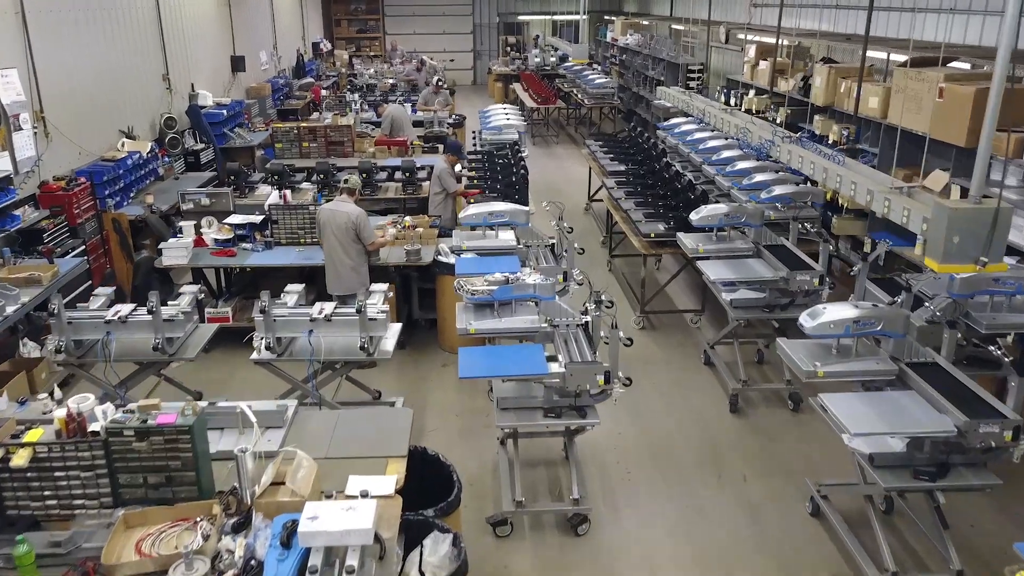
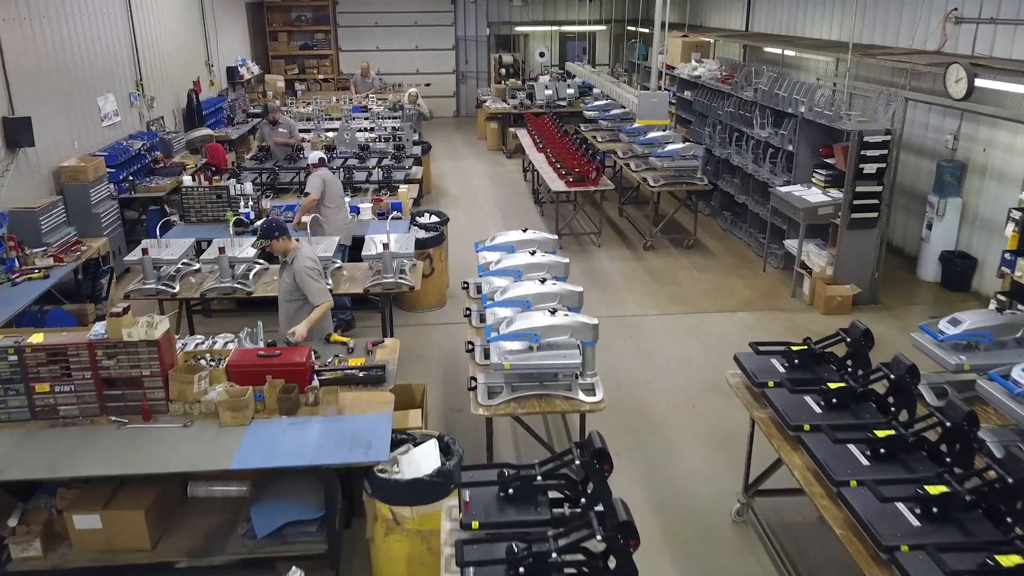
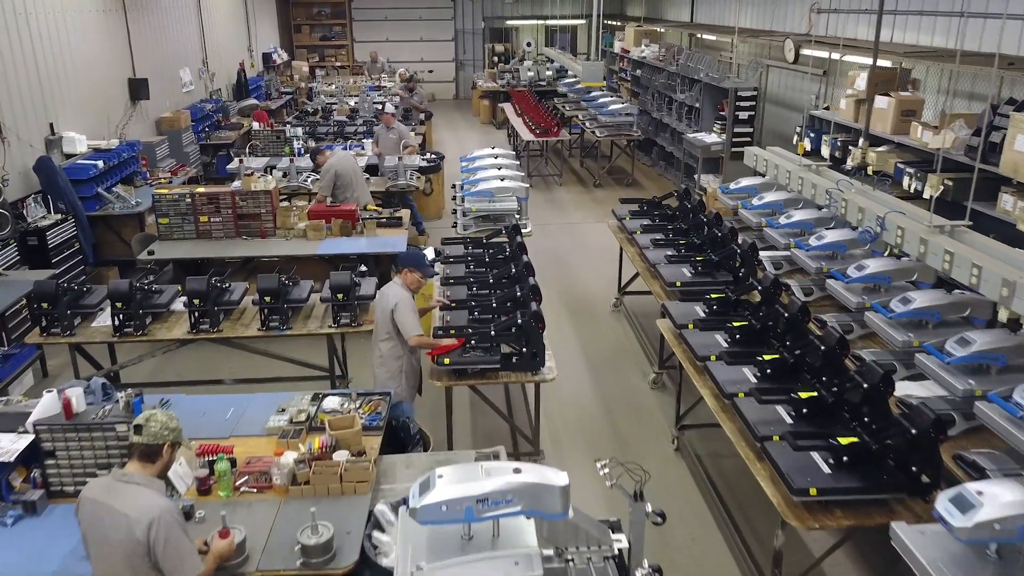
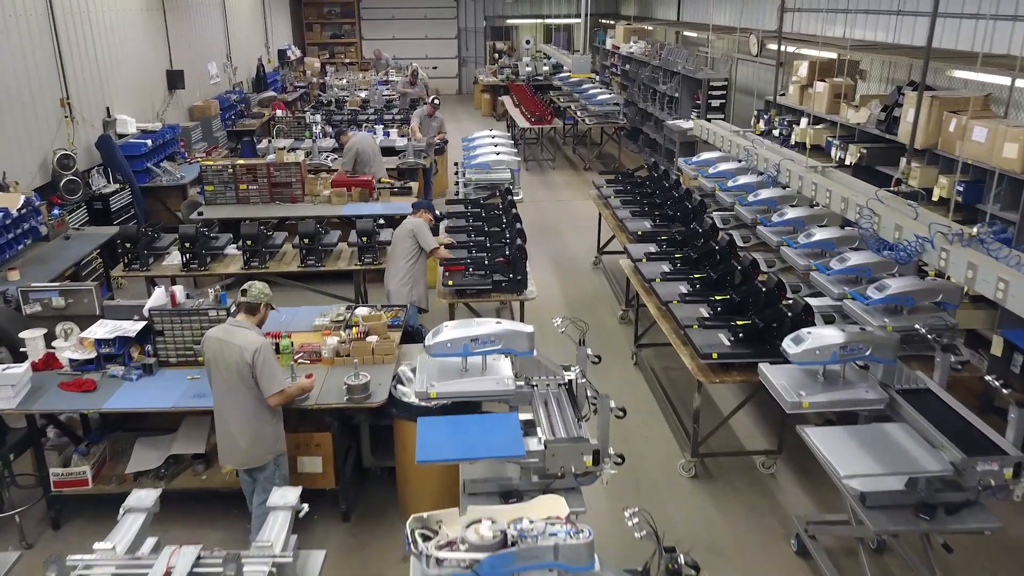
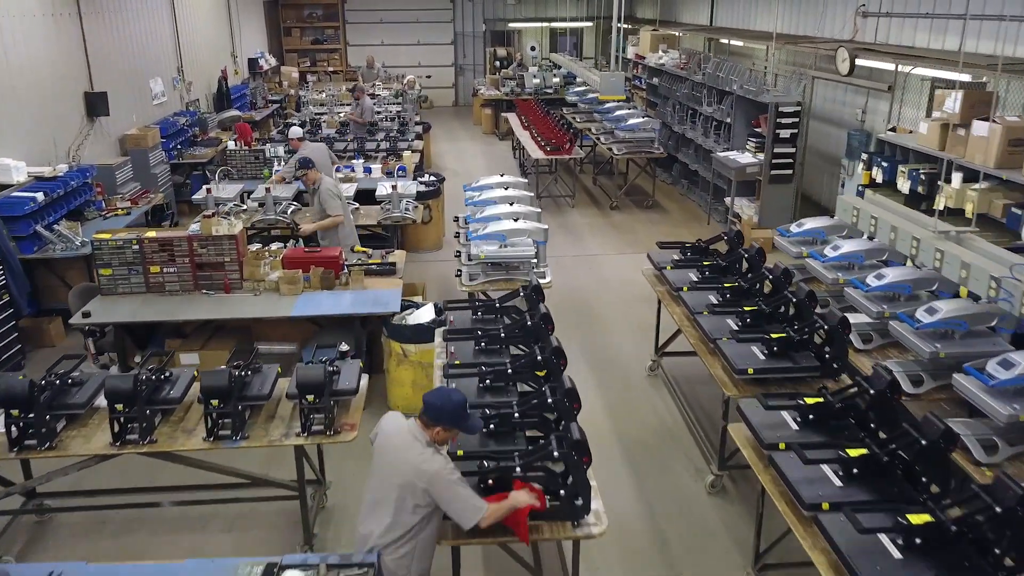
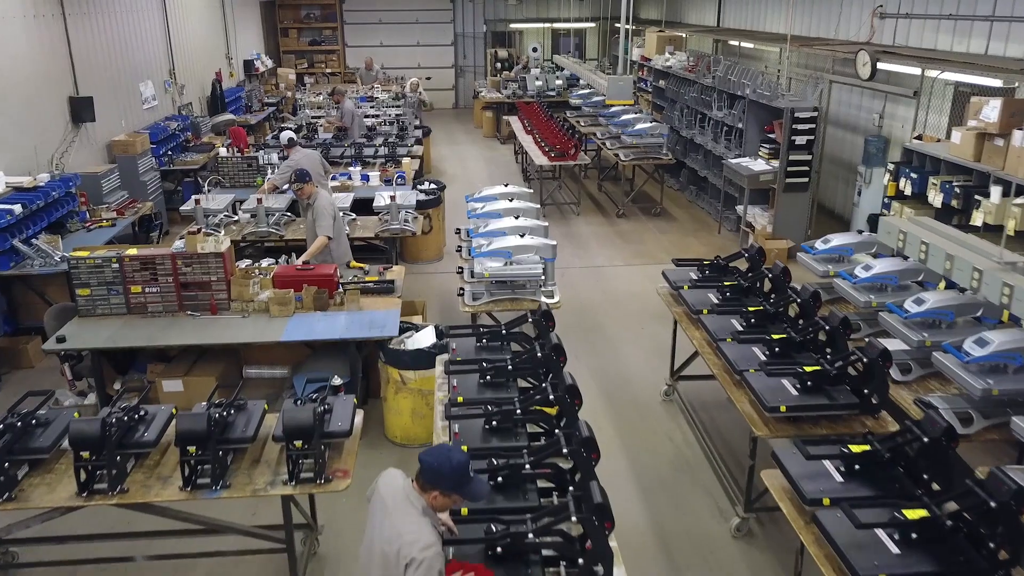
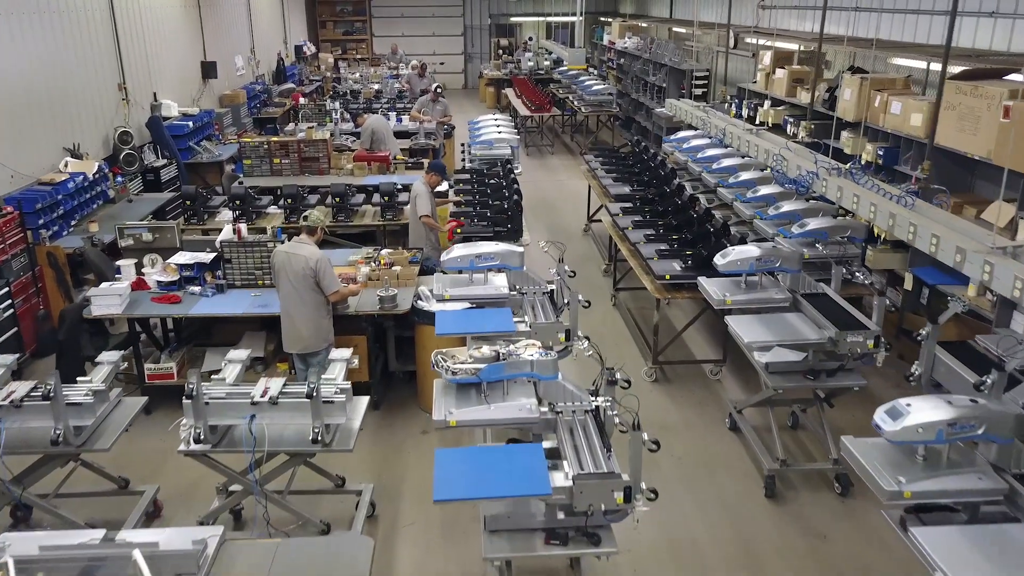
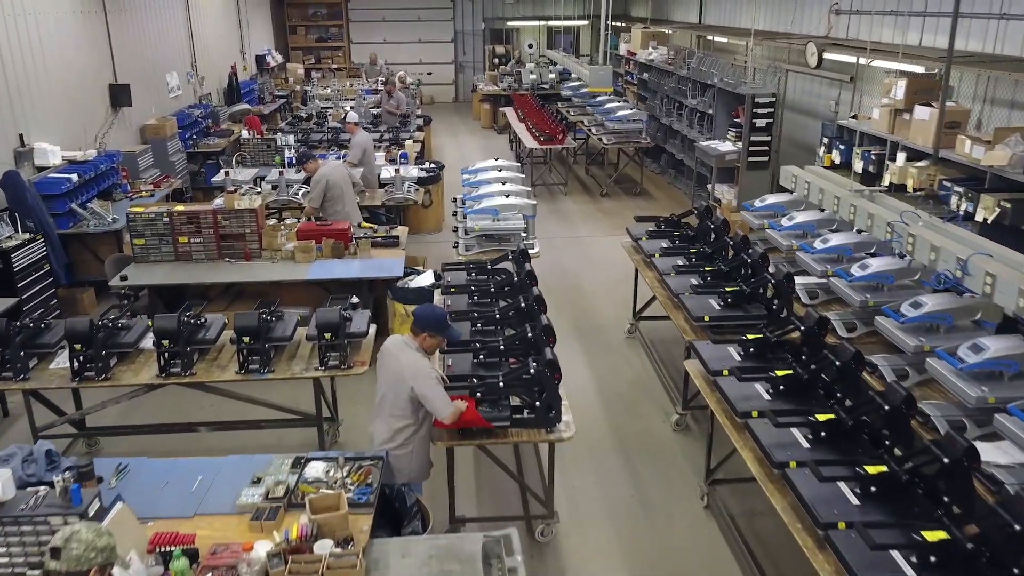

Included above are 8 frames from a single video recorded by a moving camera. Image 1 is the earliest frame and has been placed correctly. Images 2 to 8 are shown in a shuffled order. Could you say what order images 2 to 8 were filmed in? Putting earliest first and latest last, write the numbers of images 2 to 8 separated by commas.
7, 4, 3, 8, 5, 6, 2
